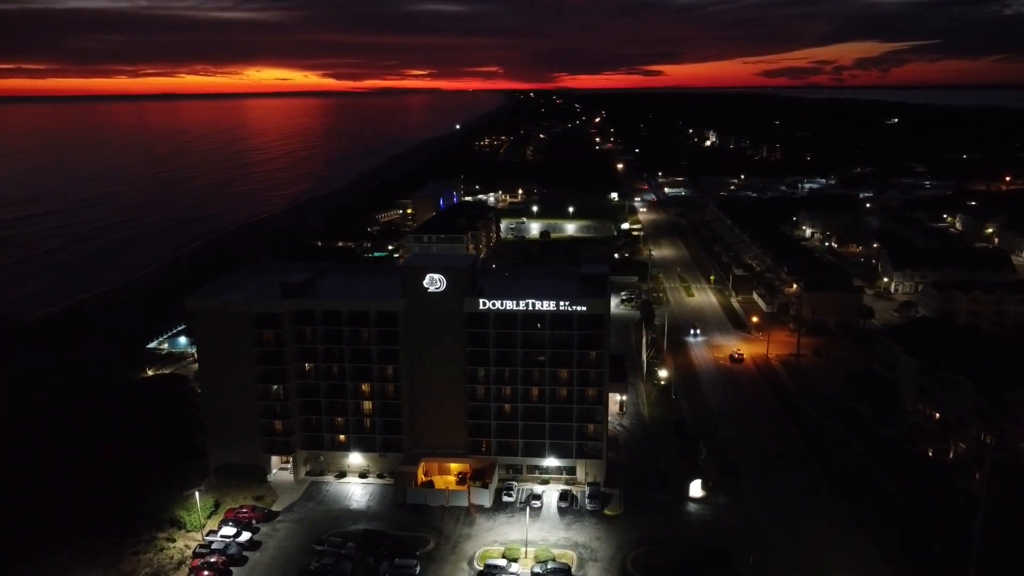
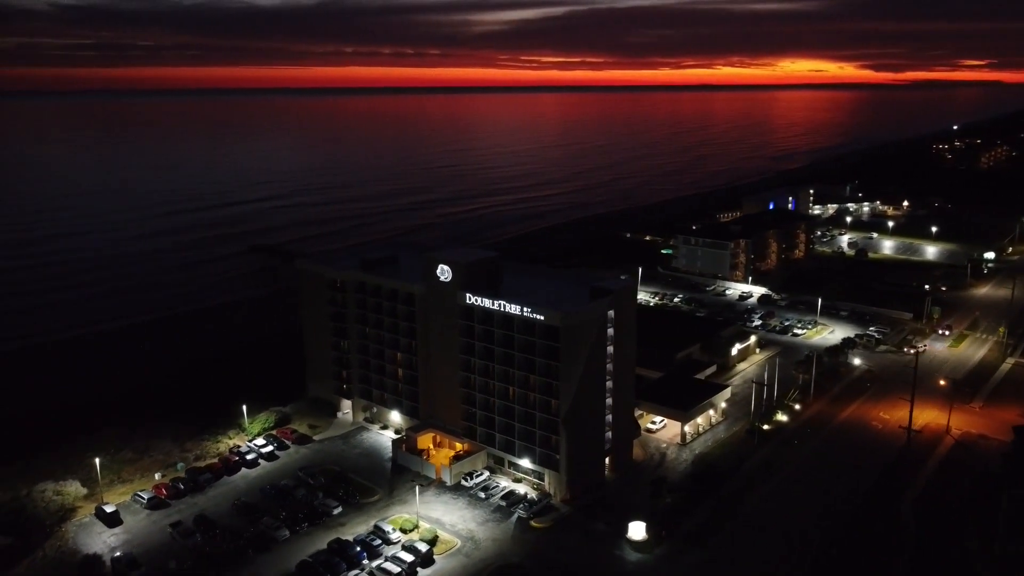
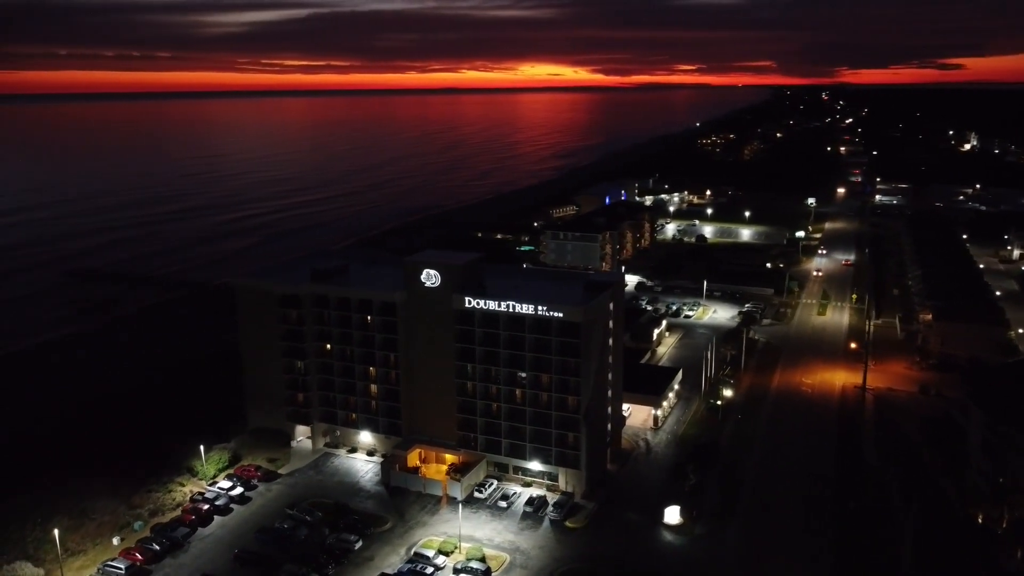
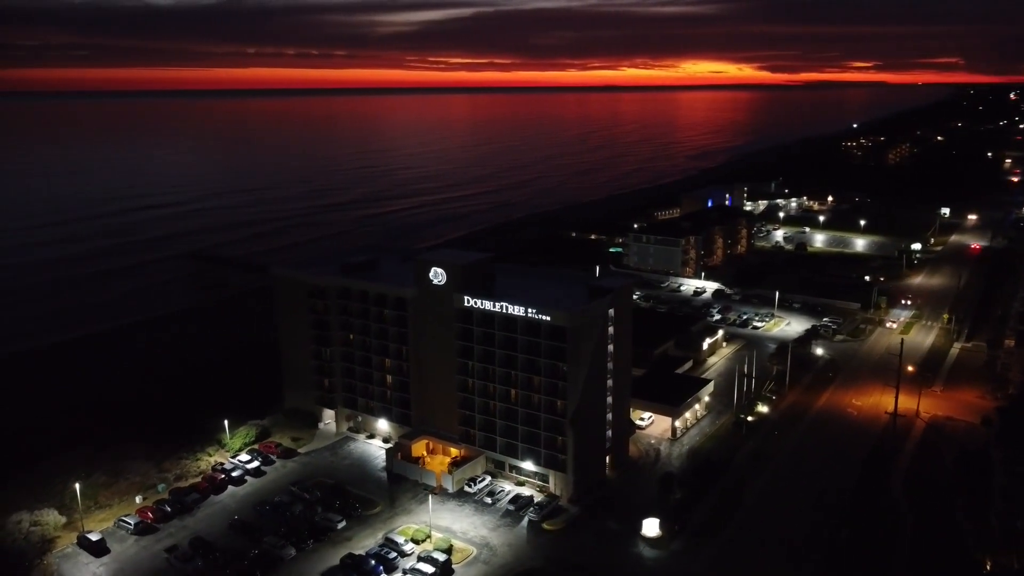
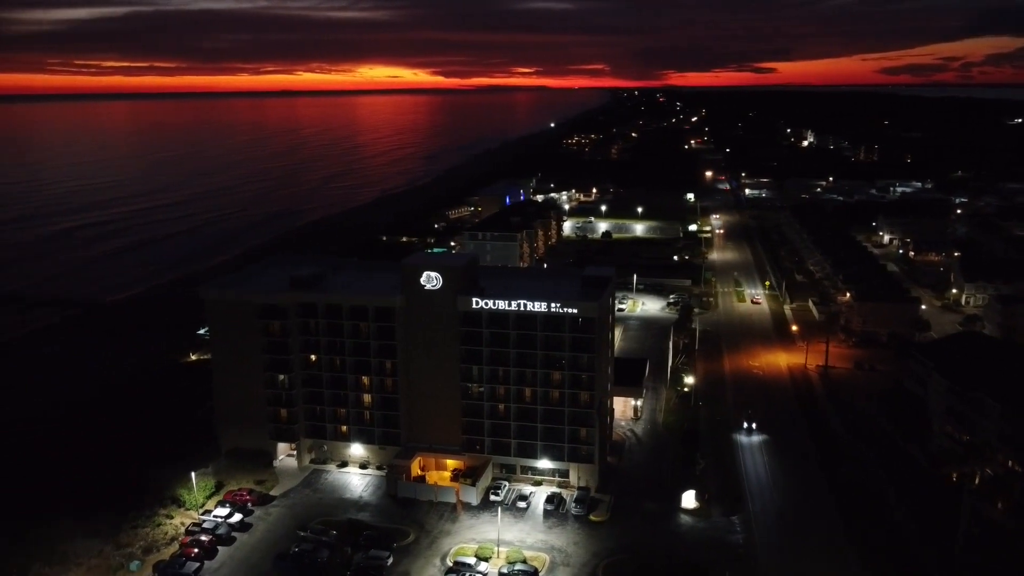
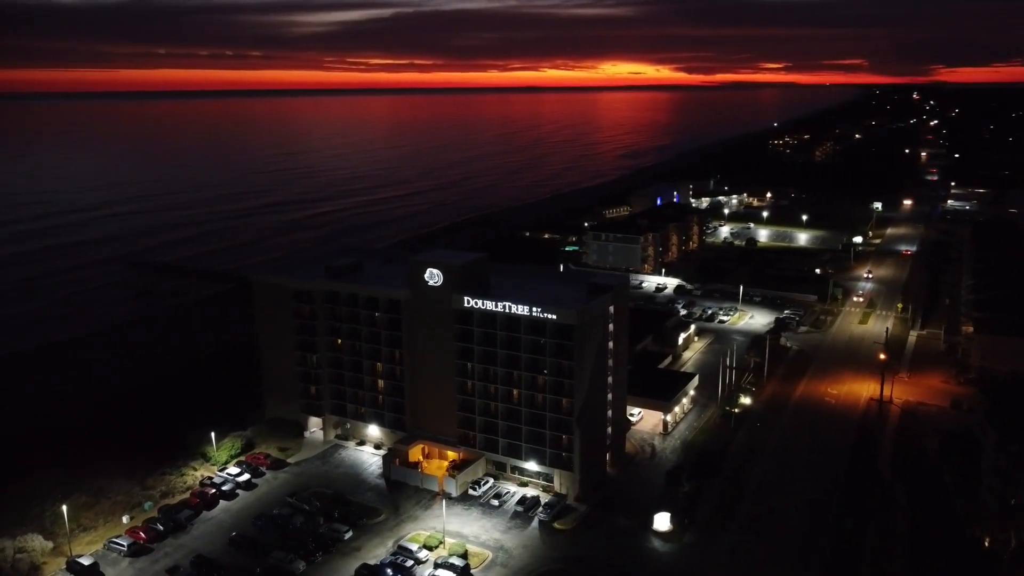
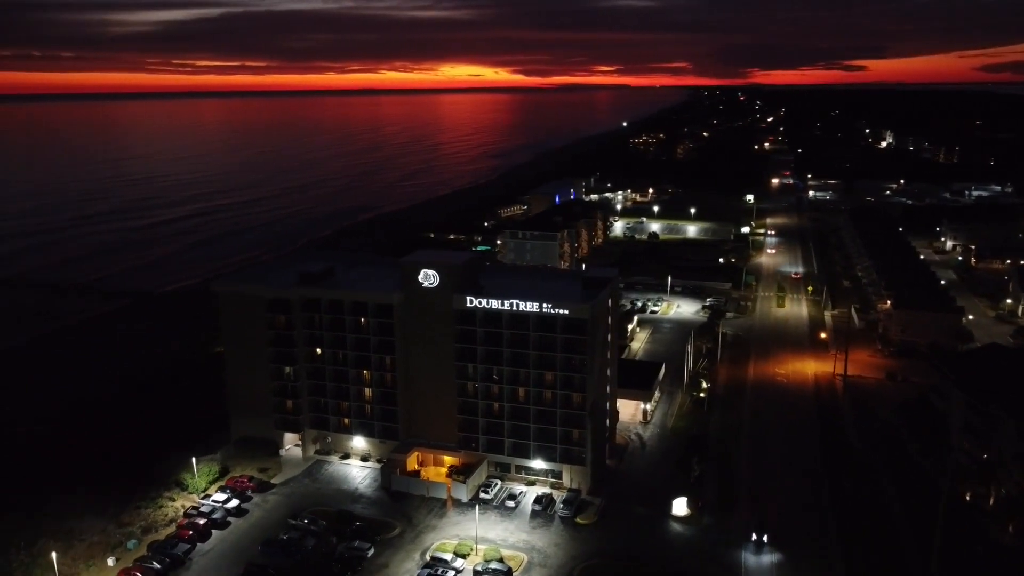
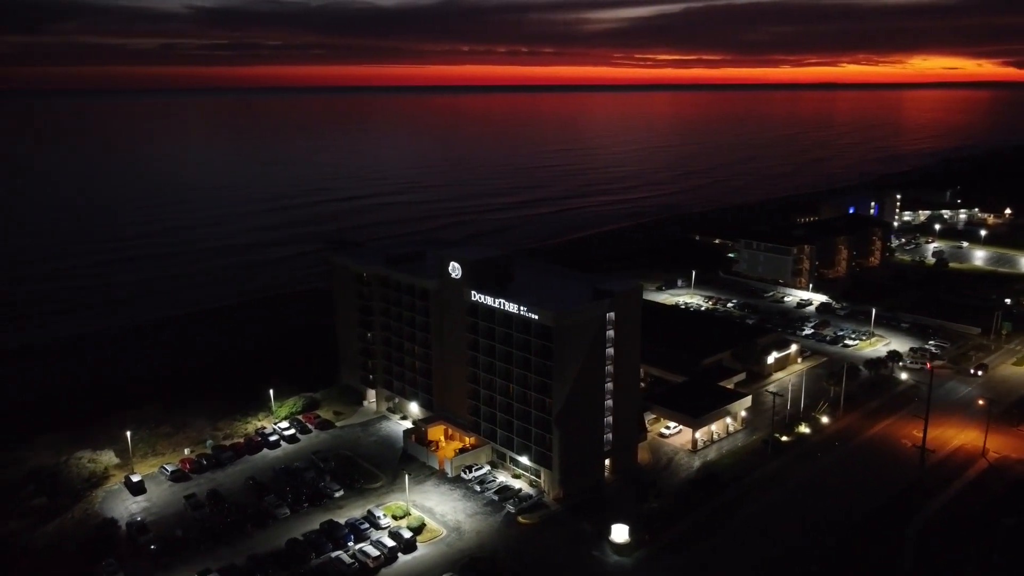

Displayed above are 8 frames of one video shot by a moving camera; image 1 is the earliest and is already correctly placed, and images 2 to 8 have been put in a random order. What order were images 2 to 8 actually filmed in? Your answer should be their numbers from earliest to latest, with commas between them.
5, 7, 3, 6, 4, 2, 8
